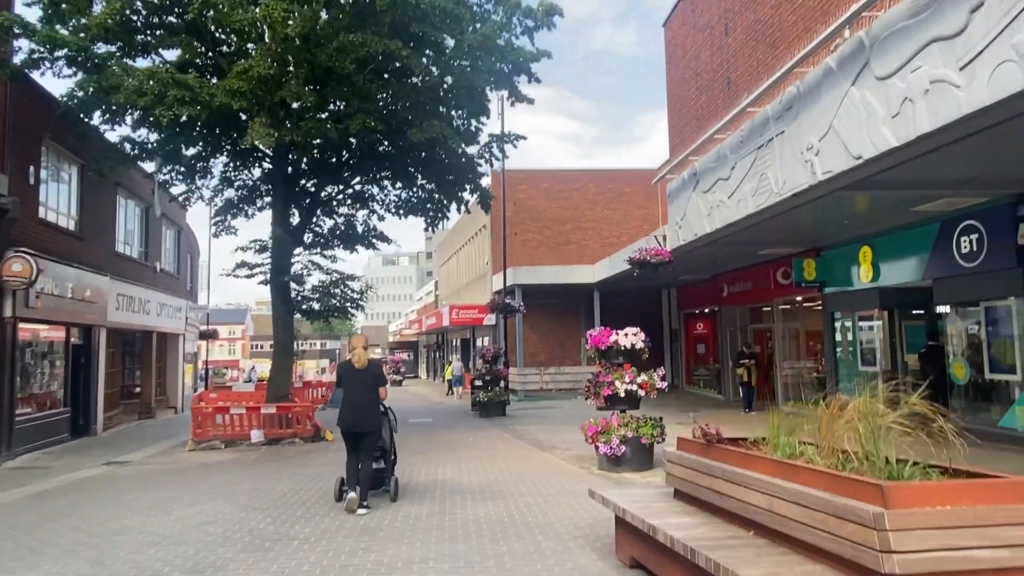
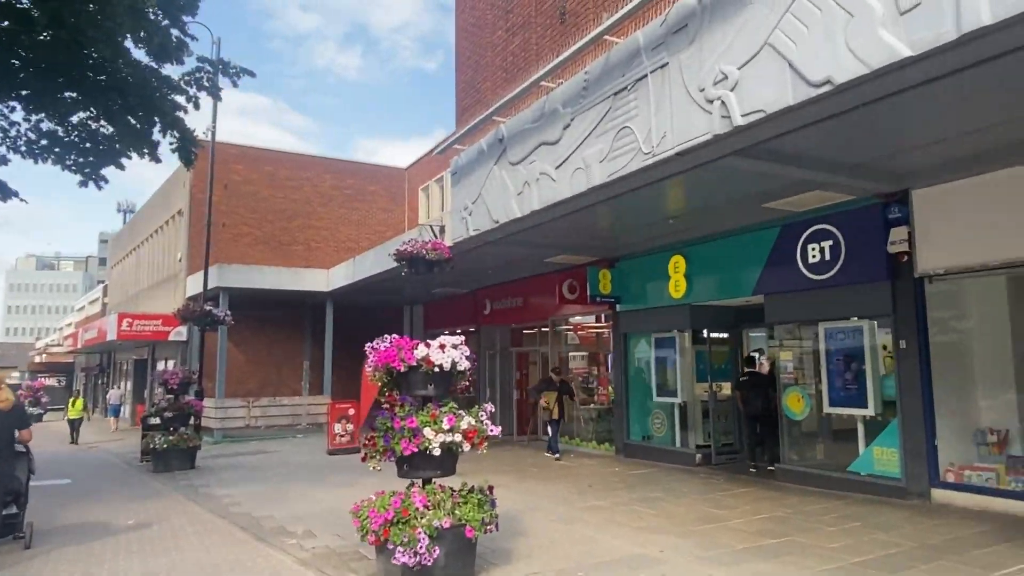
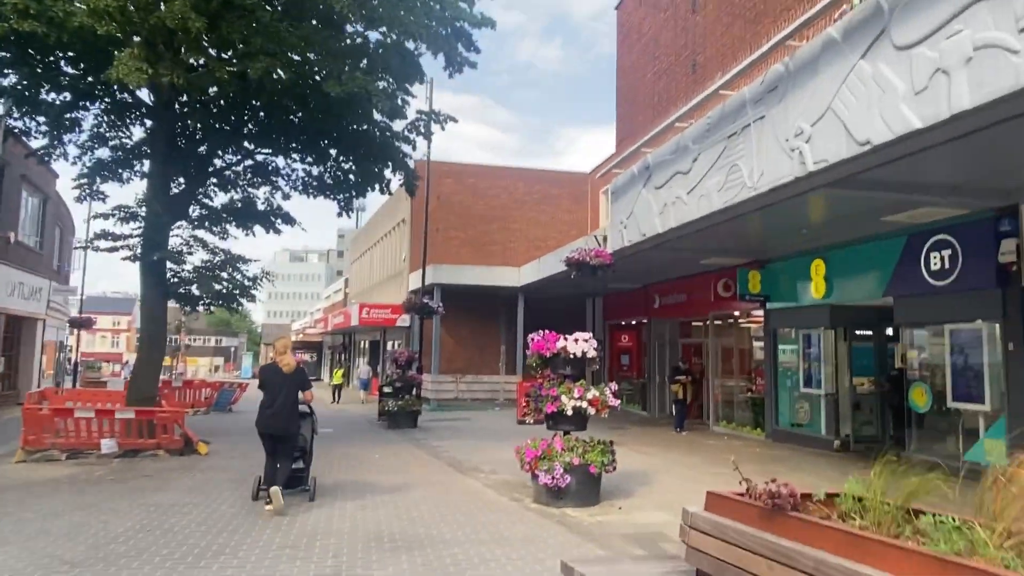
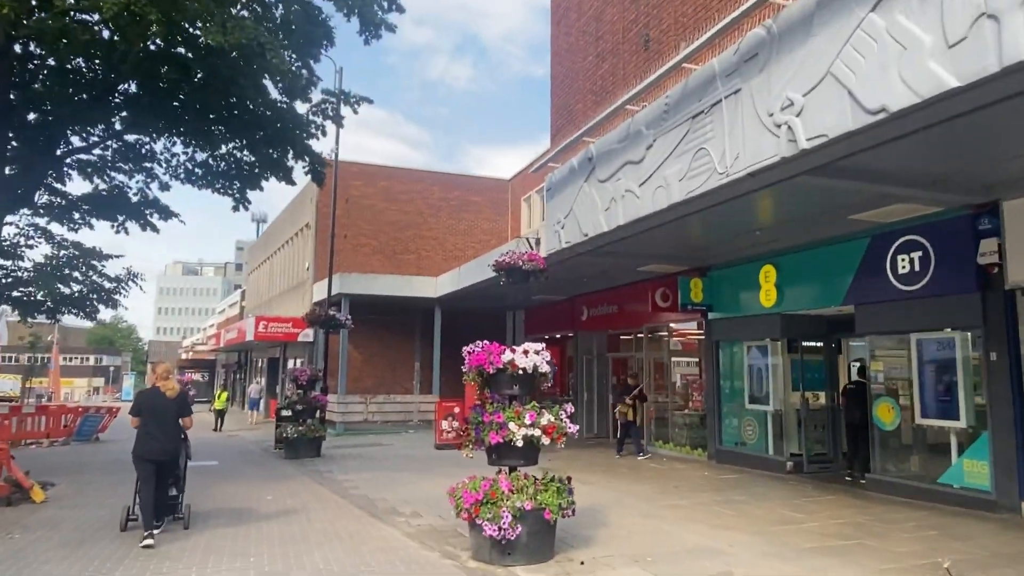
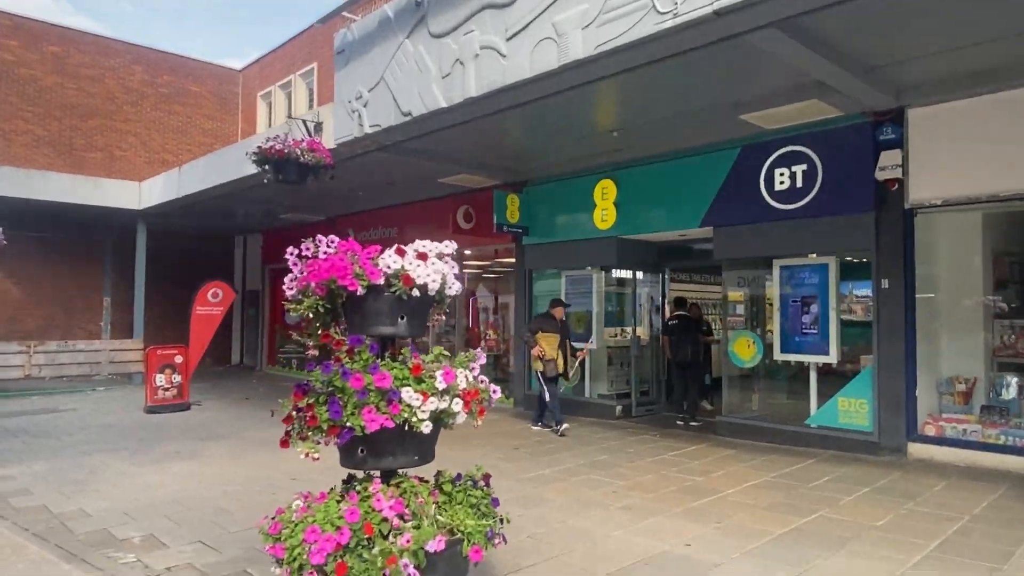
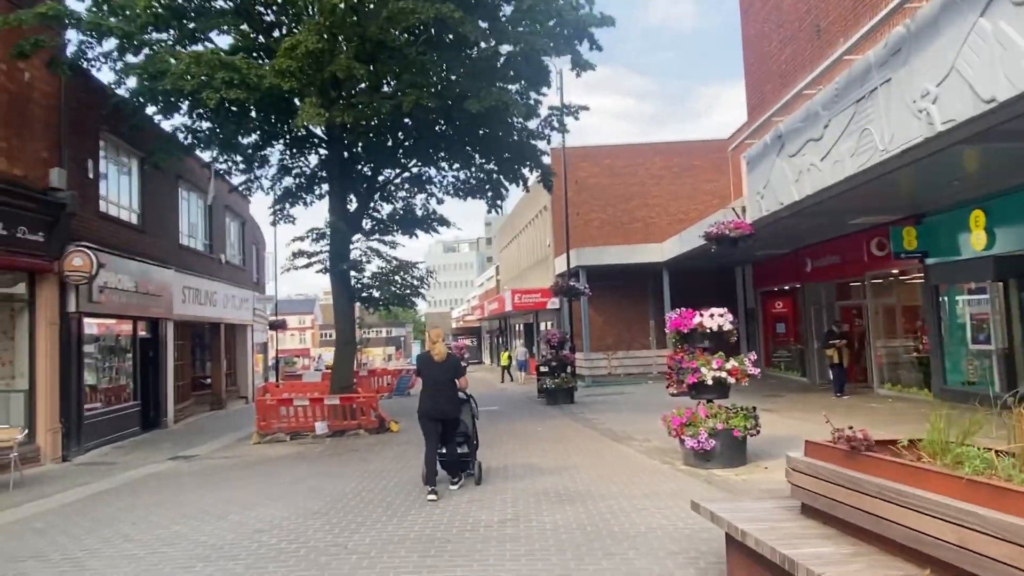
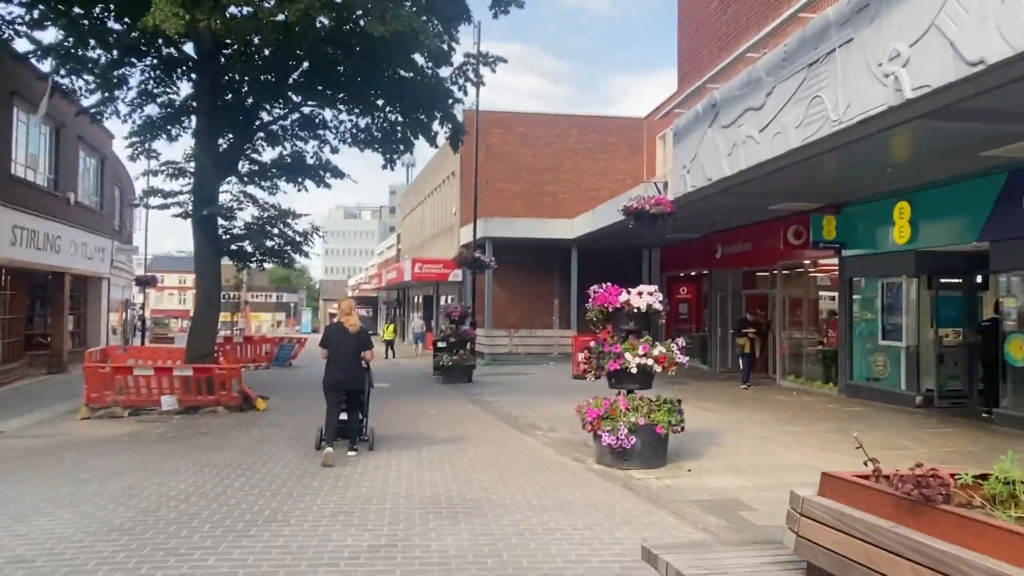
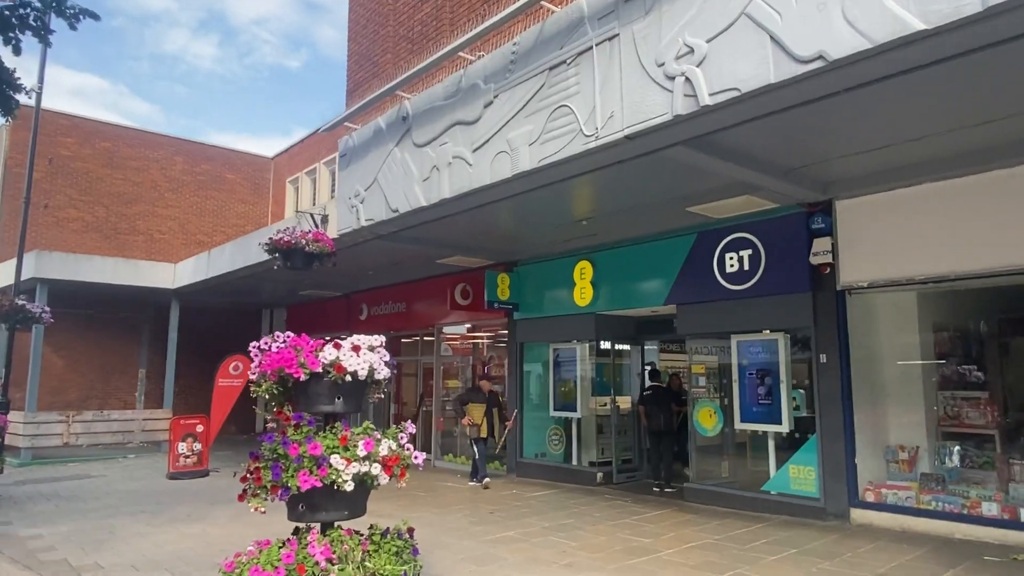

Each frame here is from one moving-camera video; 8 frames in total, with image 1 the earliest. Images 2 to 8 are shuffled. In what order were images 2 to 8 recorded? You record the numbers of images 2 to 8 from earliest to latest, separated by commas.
6, 3, 7, 4, 2, 8, 5
